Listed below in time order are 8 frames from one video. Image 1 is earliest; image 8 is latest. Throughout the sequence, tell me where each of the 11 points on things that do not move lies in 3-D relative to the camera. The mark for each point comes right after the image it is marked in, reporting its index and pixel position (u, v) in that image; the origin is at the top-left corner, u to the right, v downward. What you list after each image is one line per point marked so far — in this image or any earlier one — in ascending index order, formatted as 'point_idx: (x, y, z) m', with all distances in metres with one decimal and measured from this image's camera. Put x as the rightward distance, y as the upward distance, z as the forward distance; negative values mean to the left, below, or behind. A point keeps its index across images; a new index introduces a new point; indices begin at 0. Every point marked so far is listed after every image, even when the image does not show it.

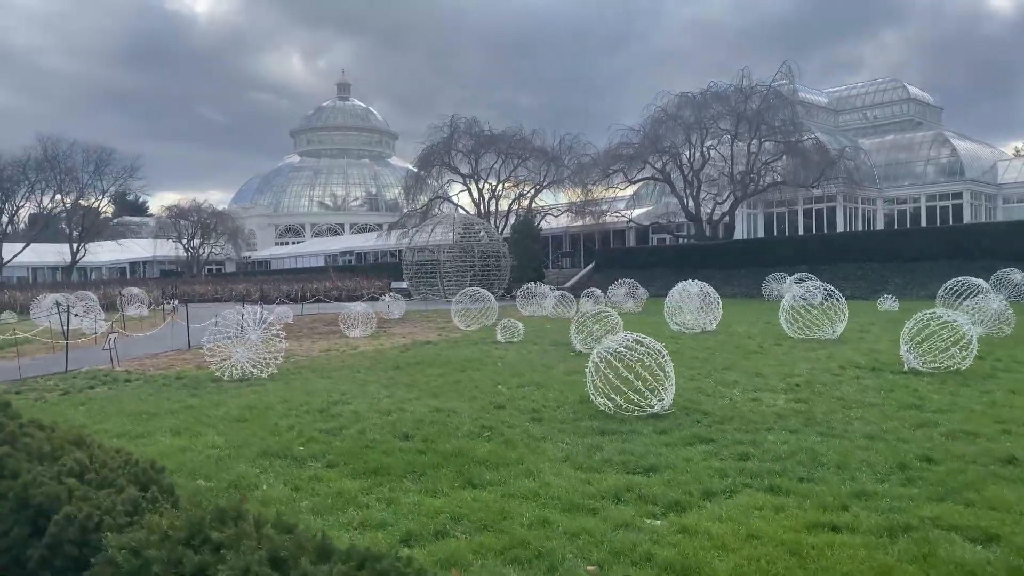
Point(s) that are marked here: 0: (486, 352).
0: (-0.4, -1.1, +13.6) m
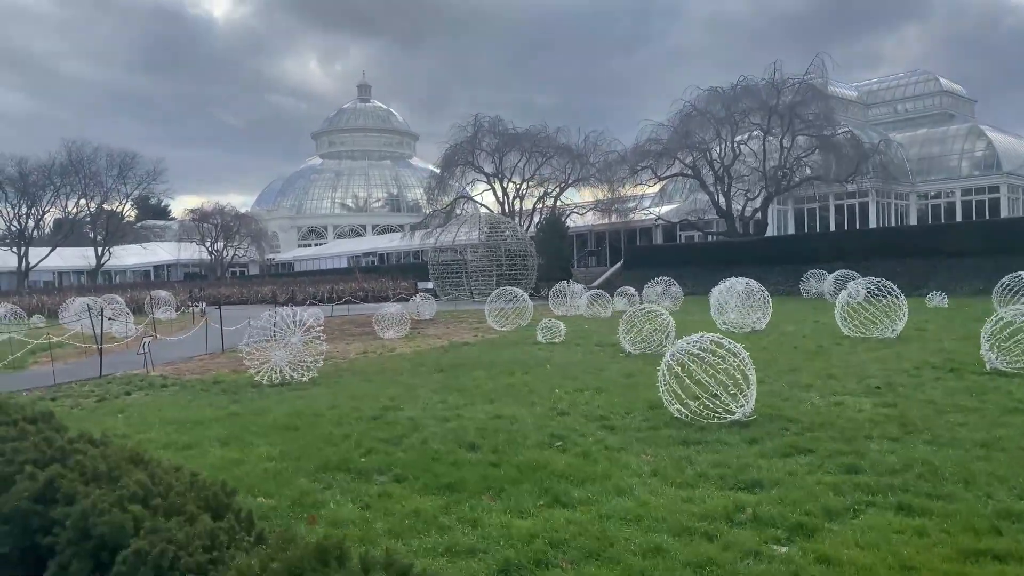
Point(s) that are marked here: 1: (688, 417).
0: (+0.3, -1.1, +13.1) m
1: (+1.5, -1.1, +6.9) m
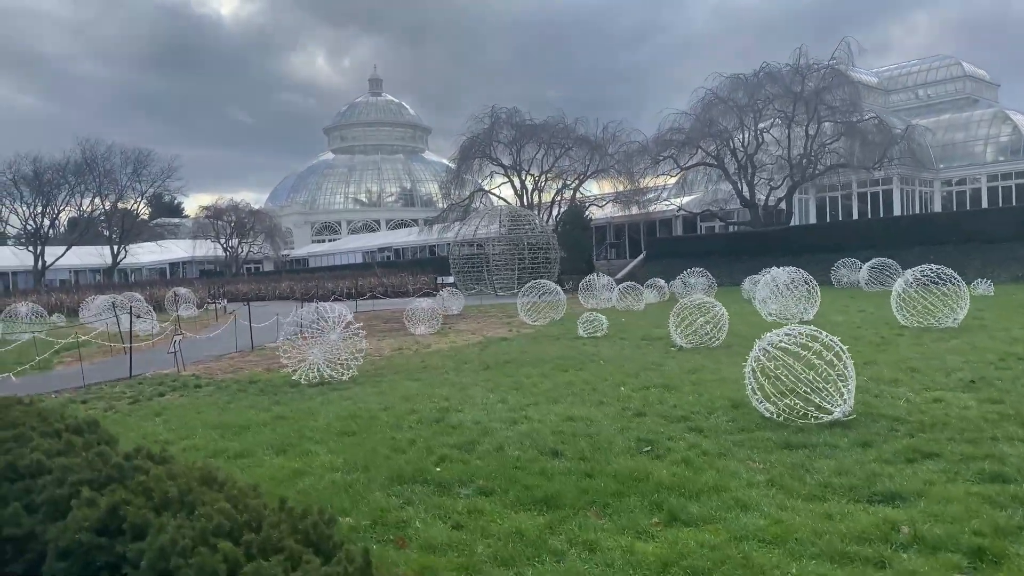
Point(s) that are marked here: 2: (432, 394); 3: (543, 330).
0: (+1.0, -0.9, +12.6) m
1: (+2.1, -1.0, +6.4) m
2: (-0.8, -1.2, +8.9) m
3: (+0.6, -0.8, +16.2) m
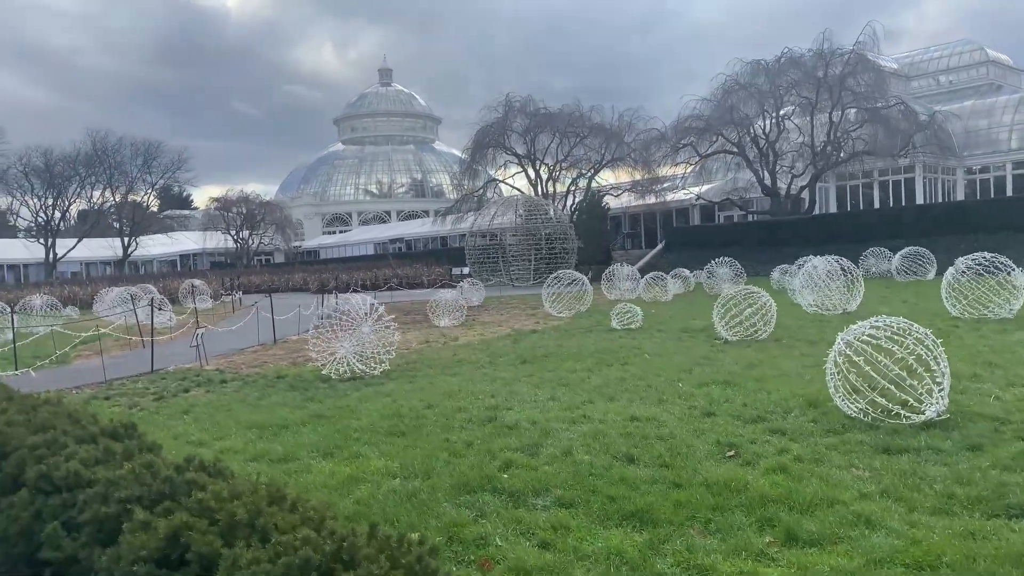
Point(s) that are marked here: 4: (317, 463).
0: (+1.5, -0.8, +12.1) m
1: (+2.5, -0.9, +5.9) m
2: (-0.4, -1.0, +8.4) m
3: (+1.2, -0.7, +15.7) m
4: (-1.3, -1.2, +5.5) m
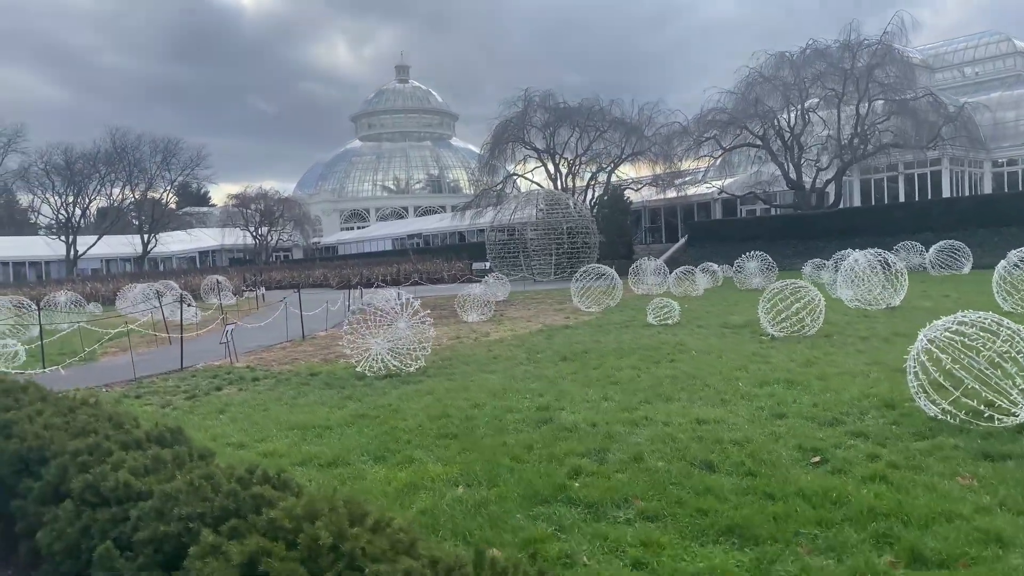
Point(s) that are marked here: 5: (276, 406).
0: (+2.0, -0.7, +11.7) m
1: (+3.0, -0.9, +5.5) m
2: (+0.1, -1.0, +8.1) m
3: (+1.8, -0.6, +15.3) m
4: (-0.9, -1.1, +5.1) m
5: (-2.4, -1.2, +8.3) m
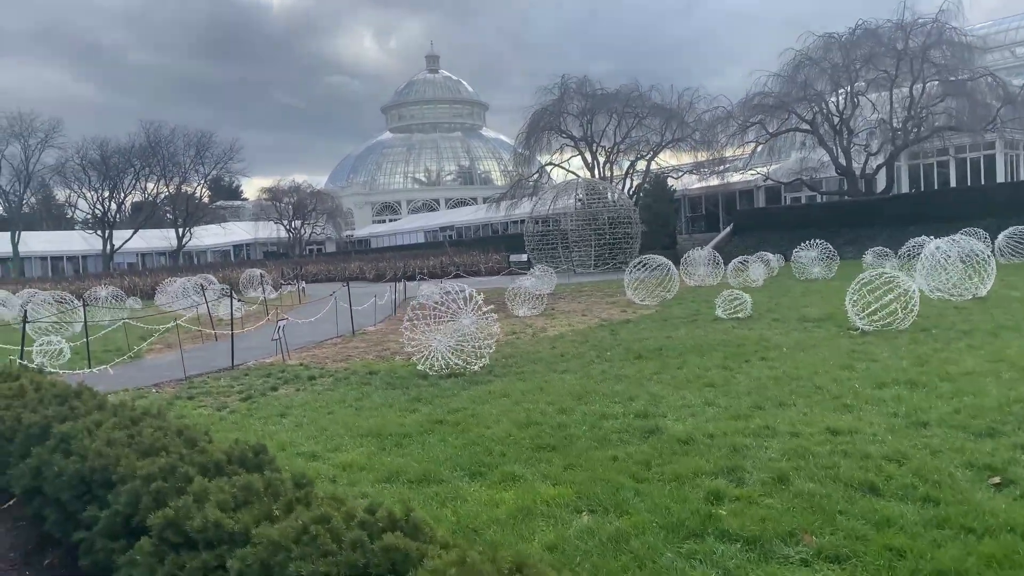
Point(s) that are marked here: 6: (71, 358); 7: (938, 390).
0: (+2.9, -0.6, +10.9) m
1: (+3.6, -0.8, +4.7) m
2: (+0.9, -0.9, +7.4) m
3: (+2.8, -0.4, +14.6) m
4: (-0.2, -1.1, +4.5) m
5: (-1.6, -1.1, +7.7) m
6: (-6.8, -1.1, +12.6) m
7: (+3.3, -0.8, +6.3) m
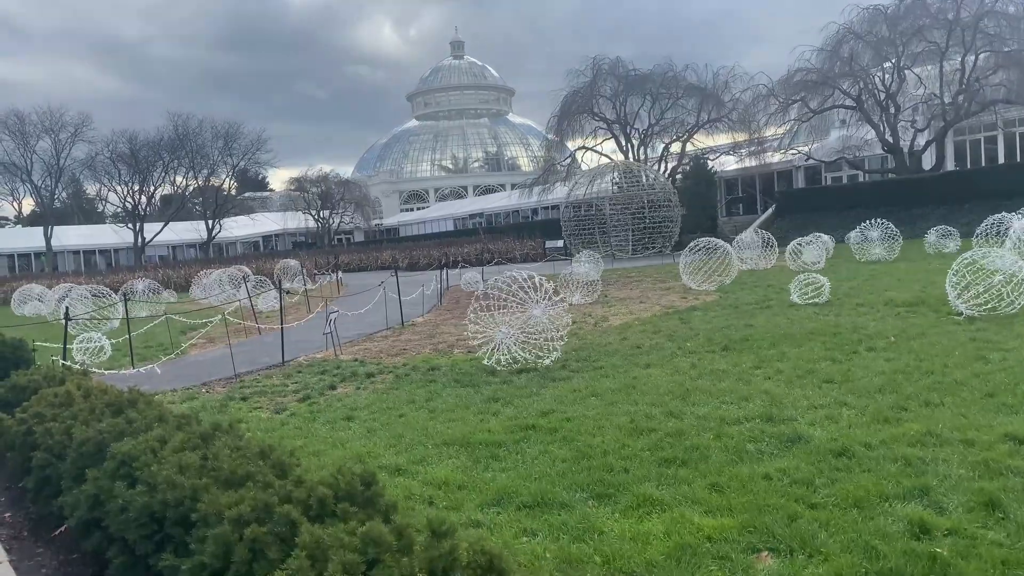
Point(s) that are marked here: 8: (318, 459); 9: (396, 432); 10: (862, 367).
0: (+3.7, -0.4, +10.1) m
1: (+4.3, -0.7, +3.8) m
2: (+1.6, -0.8, +6.7) m
3: (+3.7, -0.1, +13.7) m
4: (+0.4, -1.1, +3.8) m
5: (-0.9, -1.1, +7.0) m
6: (-5.9, -1.0, +12.1) m
7: (+4.0, -0.6, +5.5) m
8: (-1.2, -1.1, +5.3) m
9: (-0.9, -1.1, +6.2) m
10: (+3.0, -0.7, +6.9) m
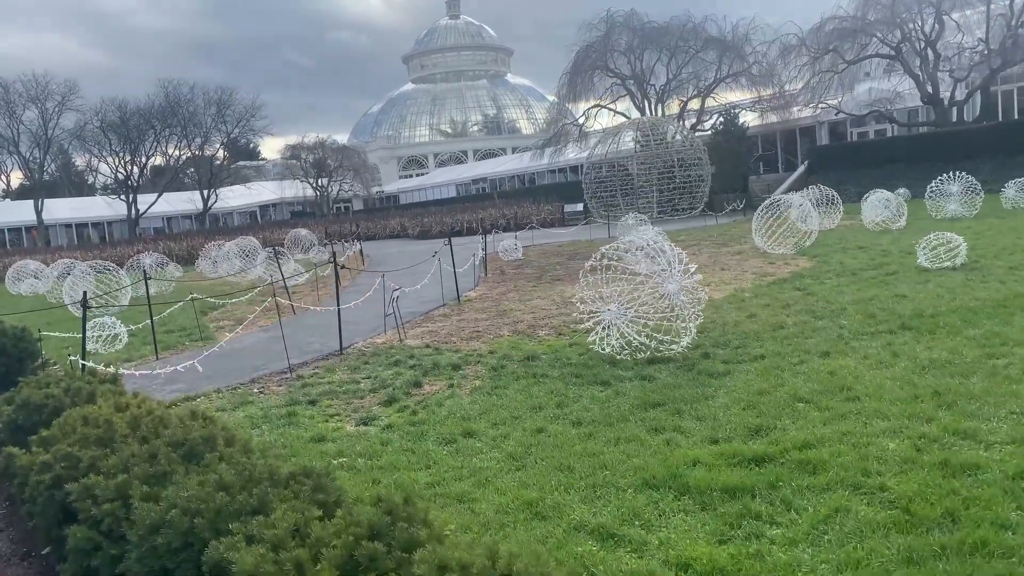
0: (+4.8, 0.0, +8.4) m
1: (+5.4, -0.6, +2.2) m
2: (+2.7, -0.6, +5.0) m
3: (+4.8, +0.4, +12.0) m
4: (+1.6, -1.0, +2.1) m
5: (+0.3, -0.9, +5.3) m
6: (-4.8, -0.7, +10.4) m
7: (+5.1, -0.4, +3.8) m
8: (-0.1, -1.0, +3.6) m
9: (+0.2, -0.9, +4.5) m
10: (+4.1, -0.4, +5.2) m
